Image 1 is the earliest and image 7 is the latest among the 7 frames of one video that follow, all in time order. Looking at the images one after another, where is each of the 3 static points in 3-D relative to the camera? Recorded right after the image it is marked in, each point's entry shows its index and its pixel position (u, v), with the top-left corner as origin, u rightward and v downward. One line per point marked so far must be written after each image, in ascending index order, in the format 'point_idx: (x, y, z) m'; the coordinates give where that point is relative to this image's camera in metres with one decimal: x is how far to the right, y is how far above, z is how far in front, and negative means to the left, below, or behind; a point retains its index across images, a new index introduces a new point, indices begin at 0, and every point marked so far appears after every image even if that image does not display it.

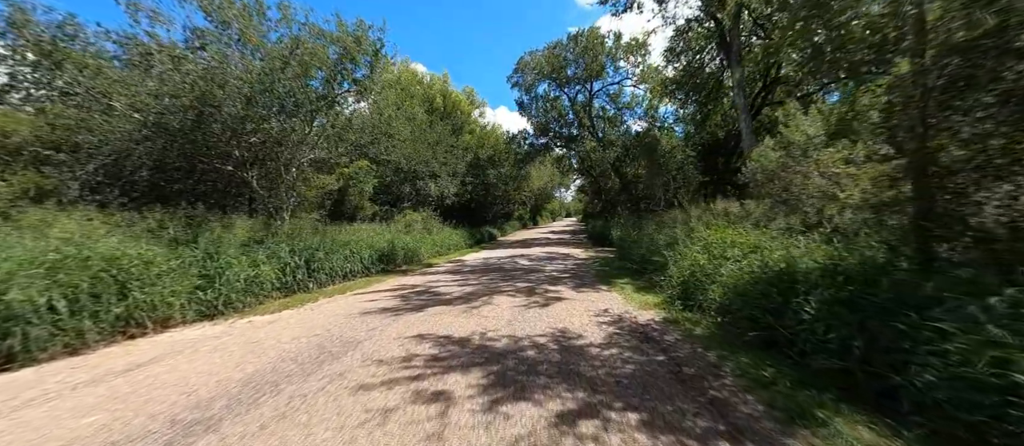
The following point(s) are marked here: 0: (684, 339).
0: (+2.5, -1.7, +5.0) m
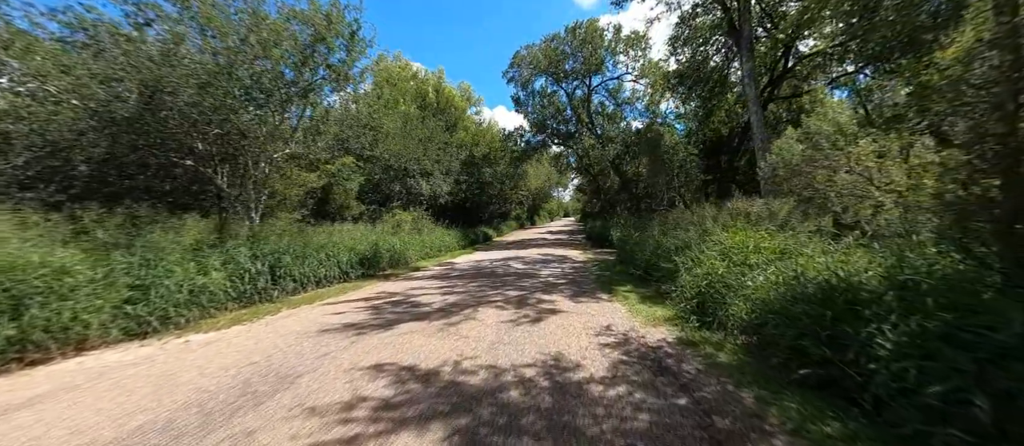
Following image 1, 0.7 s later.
0: (+2.3, -1.7, +4.0) m
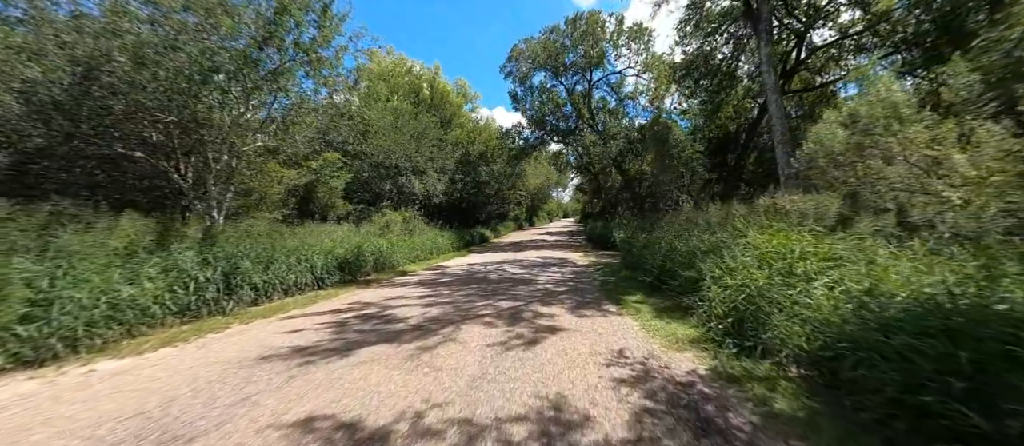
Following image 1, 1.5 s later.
0: (+2.1, -1.7, +2.8) m
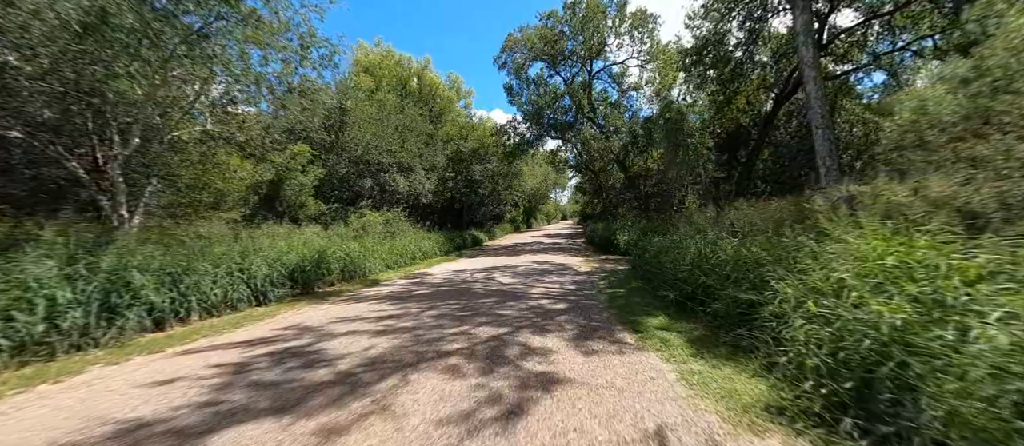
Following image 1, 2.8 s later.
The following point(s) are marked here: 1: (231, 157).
0: (+1.9, -1.7, +1.0) m
1: (-9.1, +2.2, +11.0) m
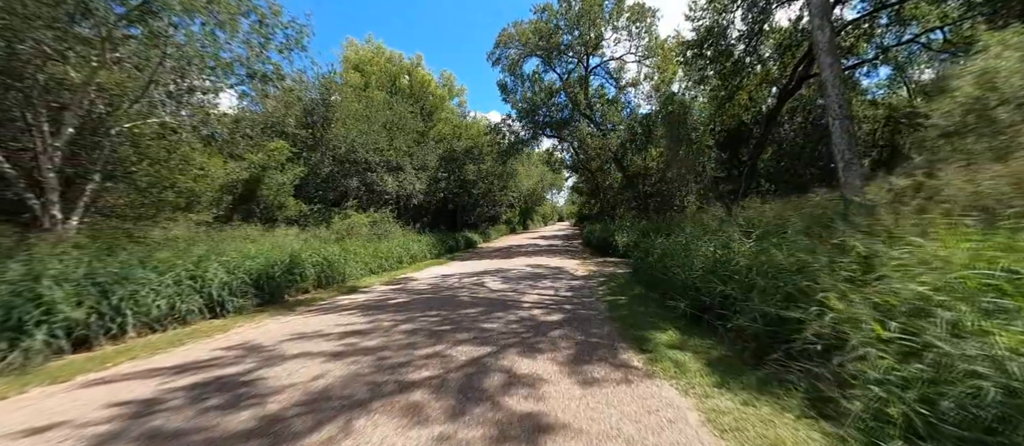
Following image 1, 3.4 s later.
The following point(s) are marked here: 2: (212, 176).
0: (+1.7, -1.6, +0.2) m
1: (-9.3, +2.1, +10.1) m
2: (-9.4, +1.5, +10.7) m
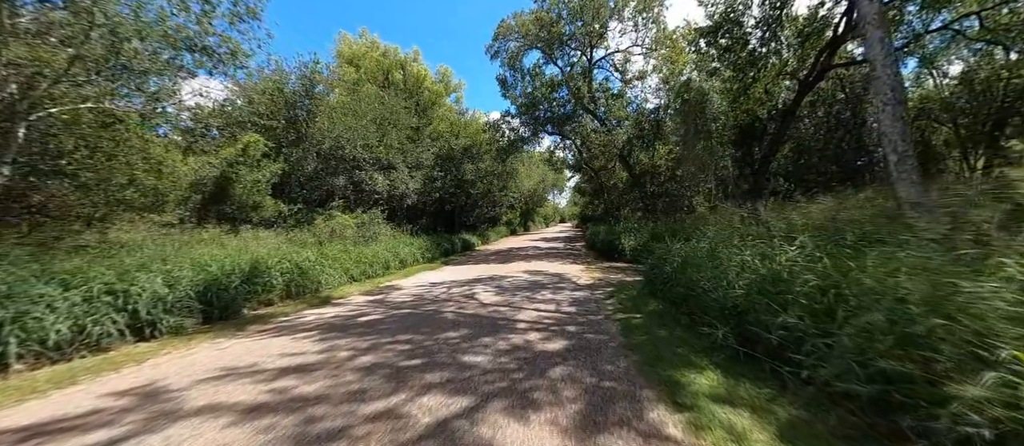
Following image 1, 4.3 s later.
0: (+1.5, -1.7, -1.1) m
1: (-9.5, +2.1, +8.9) m
2: (-9.5, +1.4, +9.5) m
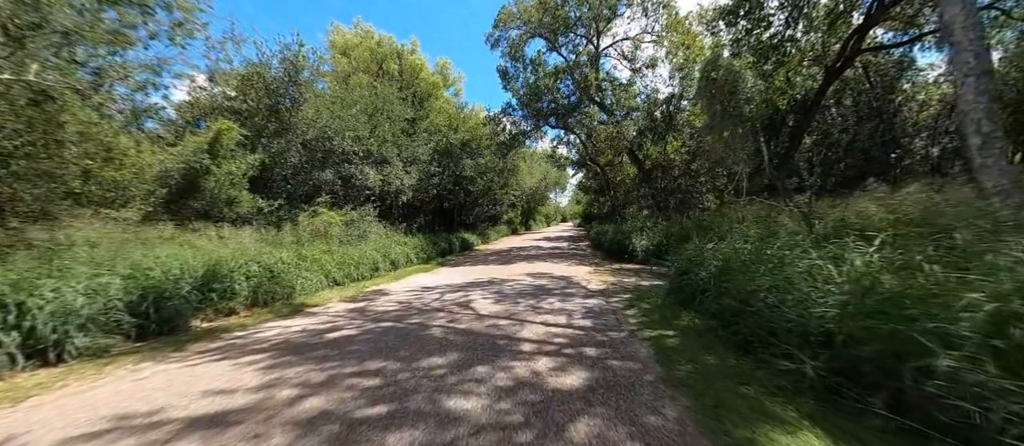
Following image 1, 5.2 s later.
0: (+1.6, -1.6, -2.3) m
1: (-9.4, +2.2, +7.7) m
2: (-9.4, +1.5, +8.2) m
